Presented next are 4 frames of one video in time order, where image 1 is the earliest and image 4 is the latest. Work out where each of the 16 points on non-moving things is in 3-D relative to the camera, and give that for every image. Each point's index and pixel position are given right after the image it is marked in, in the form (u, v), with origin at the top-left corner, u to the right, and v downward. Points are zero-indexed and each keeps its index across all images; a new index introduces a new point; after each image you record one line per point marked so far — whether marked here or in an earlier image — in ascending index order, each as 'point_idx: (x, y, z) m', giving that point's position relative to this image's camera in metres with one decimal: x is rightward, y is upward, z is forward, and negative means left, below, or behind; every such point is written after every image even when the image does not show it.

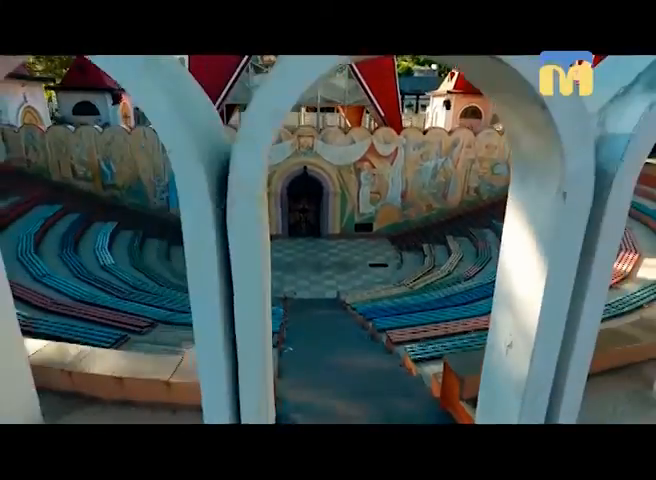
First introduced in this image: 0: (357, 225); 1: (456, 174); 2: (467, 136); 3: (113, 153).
0: (+0.5, +0.3, +7.7) m
1: (+2.4, +1.3, +7.6) m
2: (+2.6, +1.9, +7.5) m
3: (-3.8, +1.6, +7.1) m
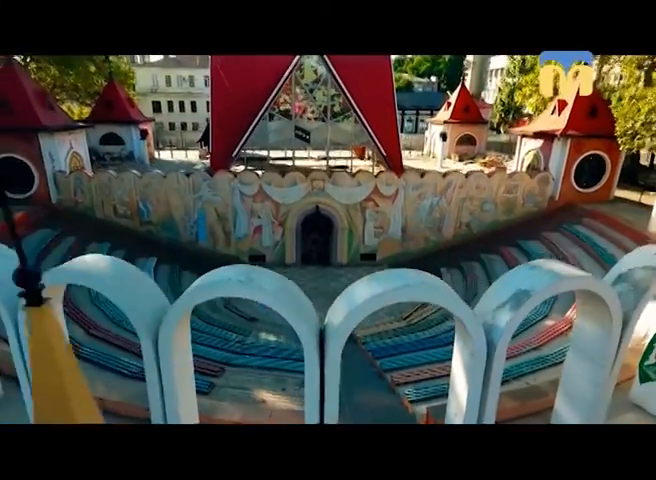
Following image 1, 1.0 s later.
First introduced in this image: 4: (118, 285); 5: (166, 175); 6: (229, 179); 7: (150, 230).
0: (+0.7, -0.3, +8.8) m
1: (+2.6, +0.7, +8.6) m
2: (+2.8, +1.3, +8.5) m
3: (-3.6, +1.0, +8.2) m
4: (-1.1, -0.2, +2.3) m
5: (-3.3, +1.3, +8.2) m
6: (-2.0, +1.2, +8.2) m
7: (-3.7, +0.2, +8.3) m
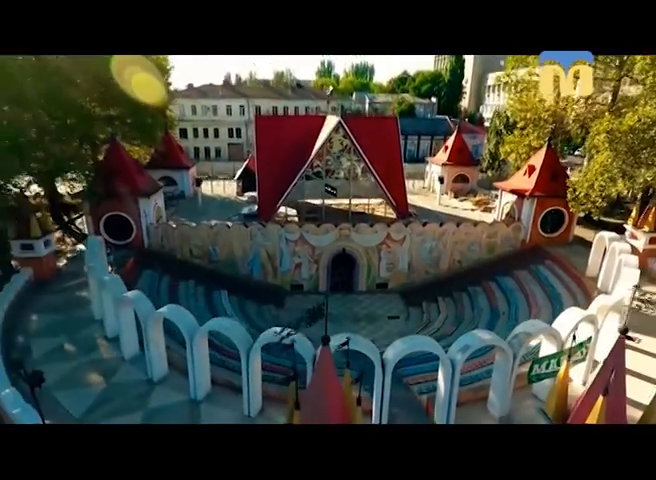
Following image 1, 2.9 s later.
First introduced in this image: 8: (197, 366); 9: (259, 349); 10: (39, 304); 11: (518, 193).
0: (+1.4, -1.2, +11.4) m
1: (+3.3, -0.3, +11.3) m
2: (+3.4, +0.3, +11.1) m
3: (-3.0, 0.0, +10.8) m
4: (-0.4, -1.2, +4.9) m
5: (-2.6, +0.4, +10.8) m
6: (-1.4, +0.3, +10.8) m
7: (-3.0, -0.7, +11.0) m
8: (-1.7, -1.6, +5.1) m
9: (-0.8, -1.3, +4.9) m
10: (-5.4, -1.2, +7.6) m
11: (+5.4, +1.3, +11.4) m
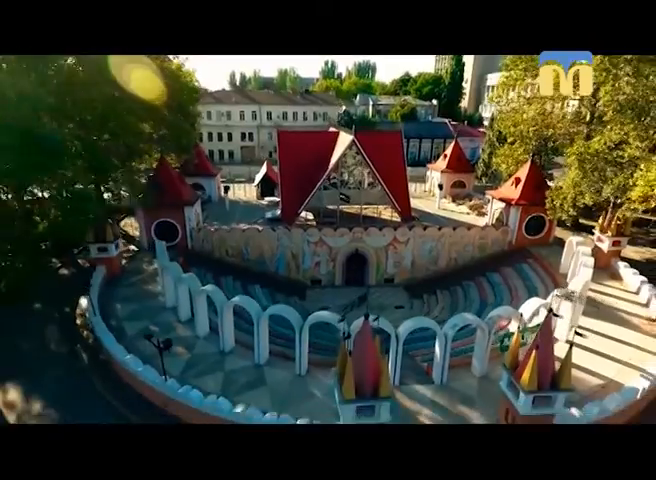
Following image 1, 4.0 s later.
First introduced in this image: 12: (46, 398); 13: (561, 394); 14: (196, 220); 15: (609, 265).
0: (+1.9, -1.3, +13.3) m
1: (+3.8, -0.3, +13.2) m
2: (+3.9, +0.3, +13.0) m
3: (-2.5, 0.0, +12.7) m
4: (0.0, -1.3, +6.8) m
5: (-2.2, +0.3, +12.7) m
6: (-0.9, +0.2, +12.7) m
7: (-2.6, -0.8, +12.9) m
8: (-1.2, -1.7, +7.0) m
9: (-0.3, -1.5, +6.8) m
10: (-5.0, -1.3, +9.5) m
11: (+5.9, +1.3, +13.3) m
12: (-4.7, -2.6, +6.7) m
13: (+3.1, -2.0, +5.3) m
14: (-4.3, +0.7, +13.1) m
15: (+7.6, -0.7, +10.9) m
